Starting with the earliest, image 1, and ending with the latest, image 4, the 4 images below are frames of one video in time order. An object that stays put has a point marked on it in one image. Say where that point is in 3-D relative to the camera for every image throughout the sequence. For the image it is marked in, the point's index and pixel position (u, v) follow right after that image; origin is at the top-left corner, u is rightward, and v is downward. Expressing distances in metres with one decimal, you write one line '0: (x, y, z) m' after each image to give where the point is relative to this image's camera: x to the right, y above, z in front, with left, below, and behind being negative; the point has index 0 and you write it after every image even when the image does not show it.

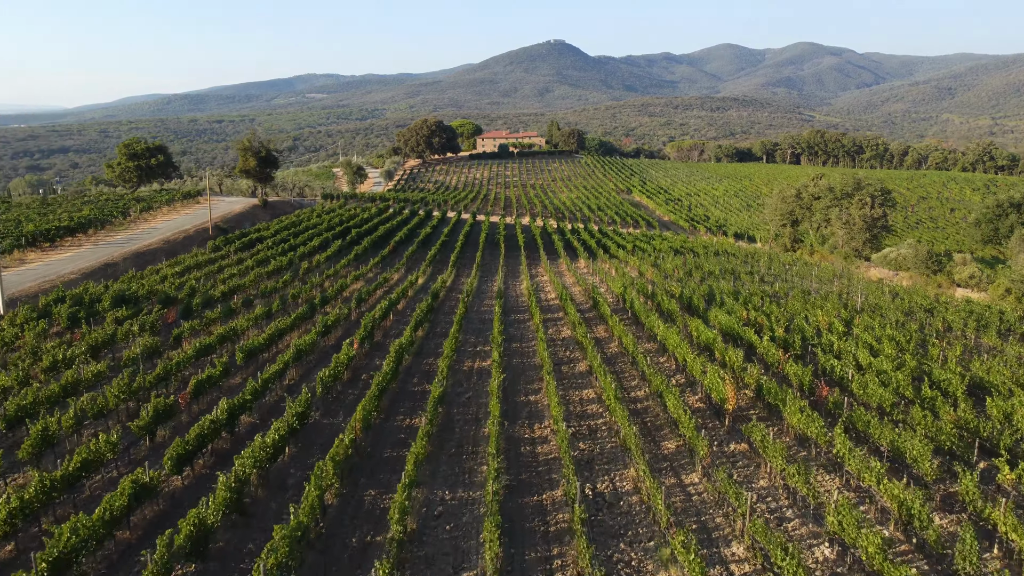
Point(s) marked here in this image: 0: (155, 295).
0: (-6.6, -0.1, +13.6) m
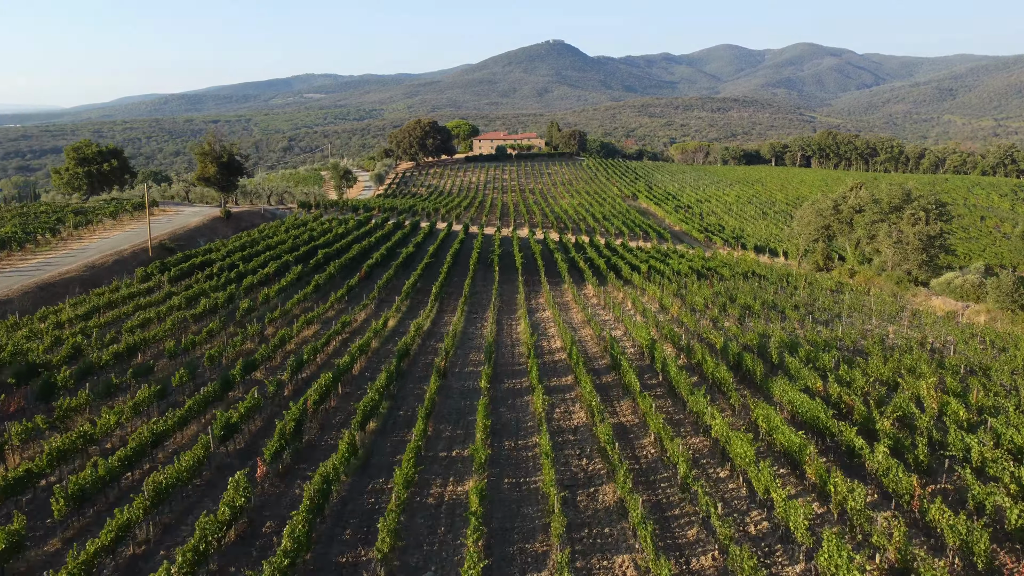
0: (-6.7, -1.0, +10.0) m
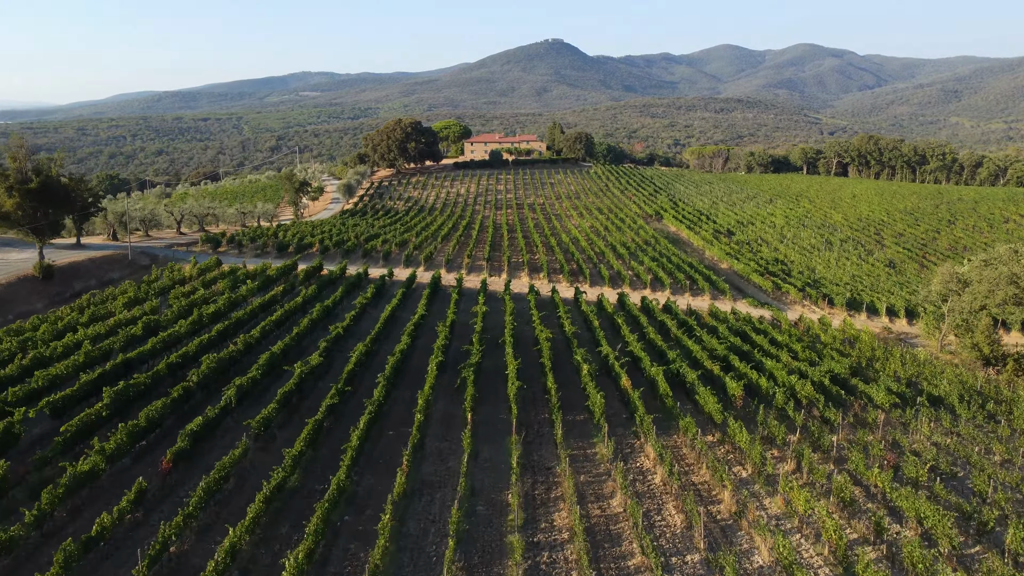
0: (-6.8, -3.3, -0.3) m
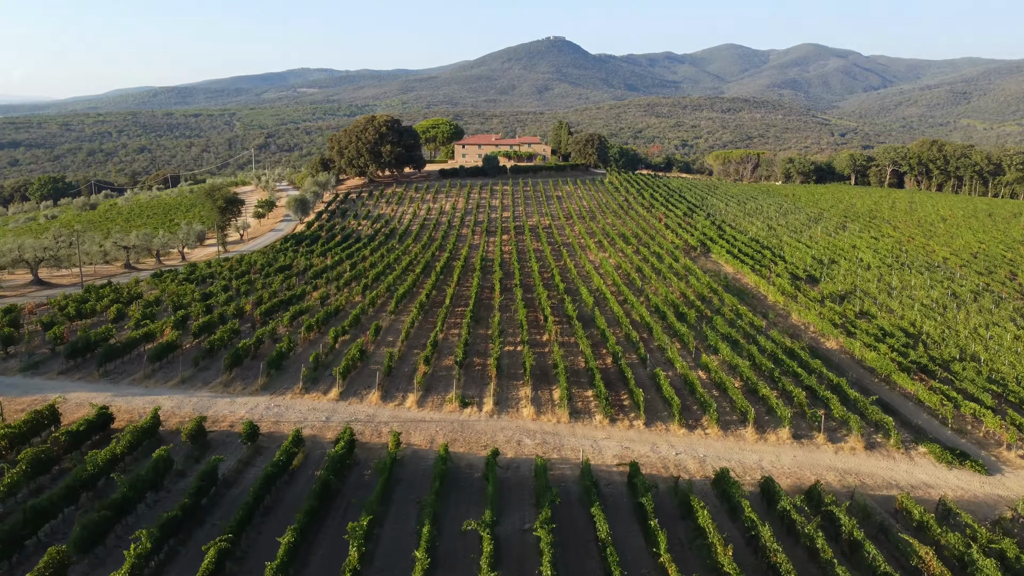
0: (-7.0, -5.8, -11.4) m
